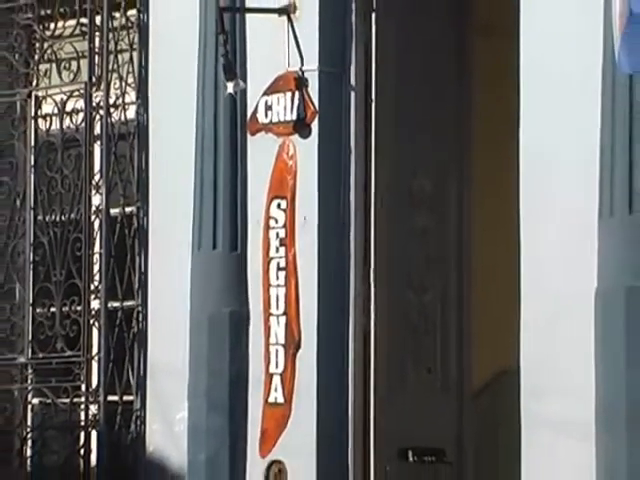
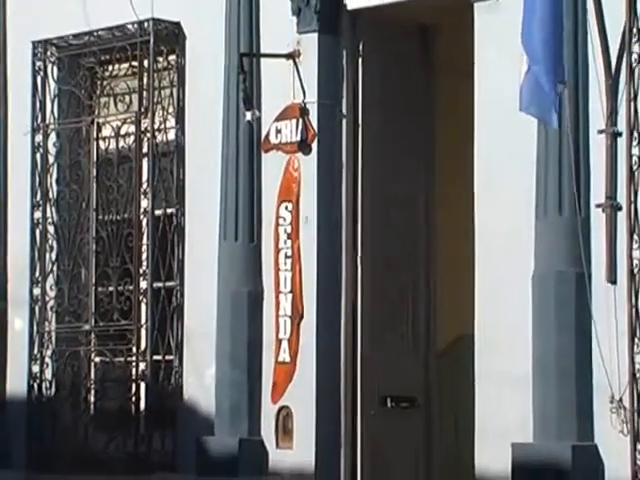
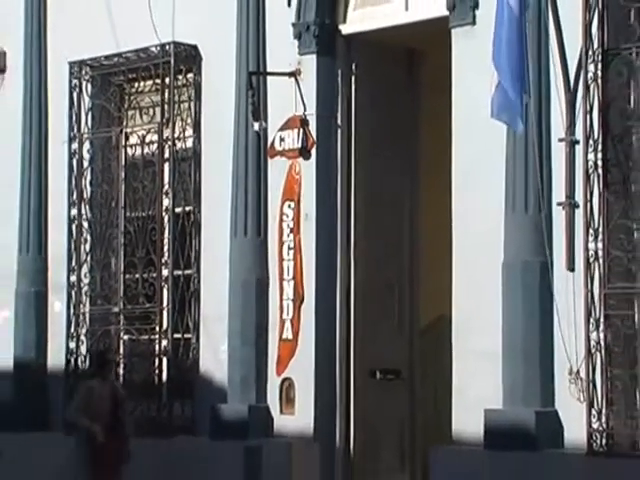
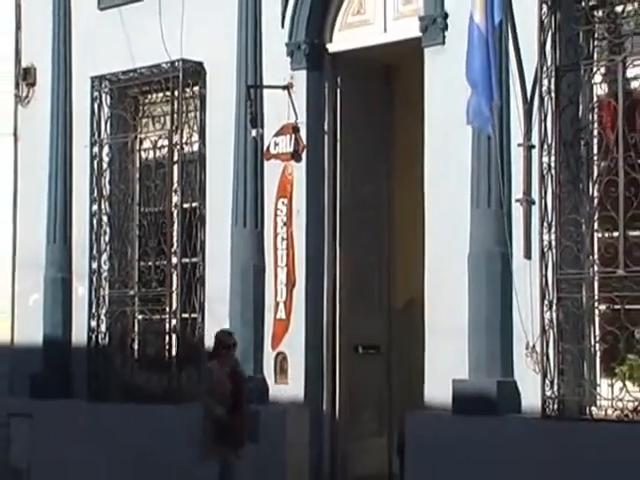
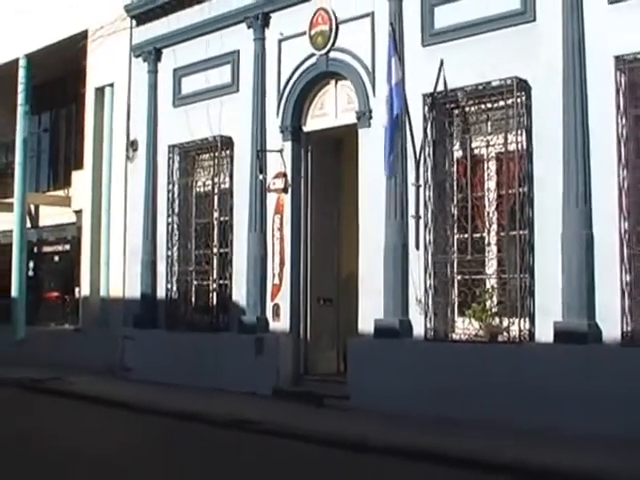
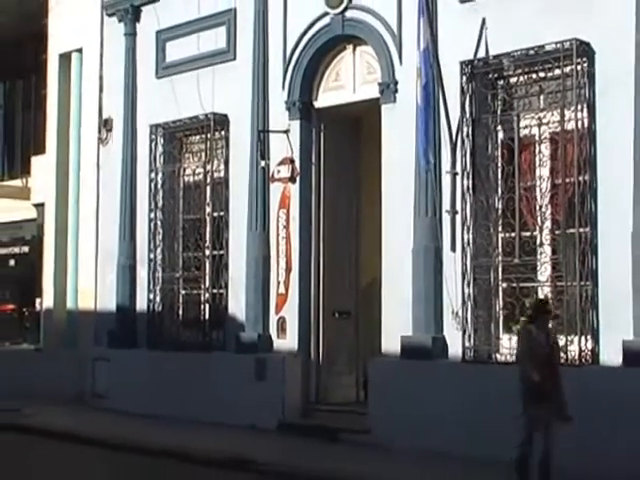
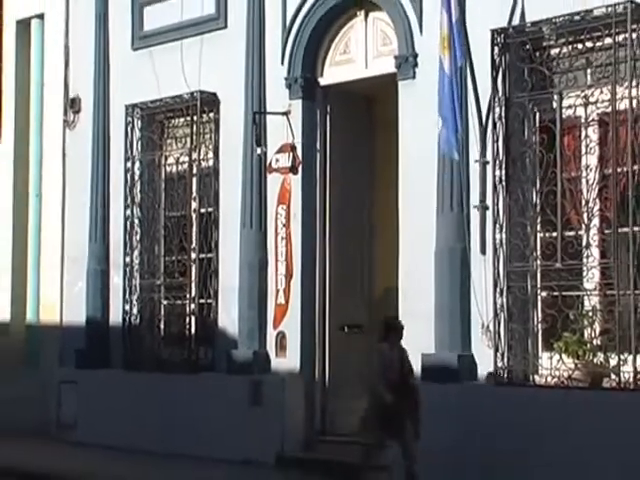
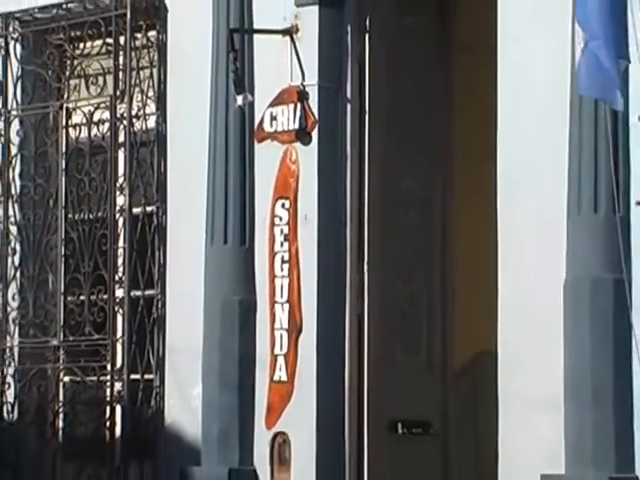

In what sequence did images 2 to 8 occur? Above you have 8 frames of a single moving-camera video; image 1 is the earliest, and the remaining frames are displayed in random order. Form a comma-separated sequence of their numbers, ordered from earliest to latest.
8, 2, 3, 4, 7, 6, 5
